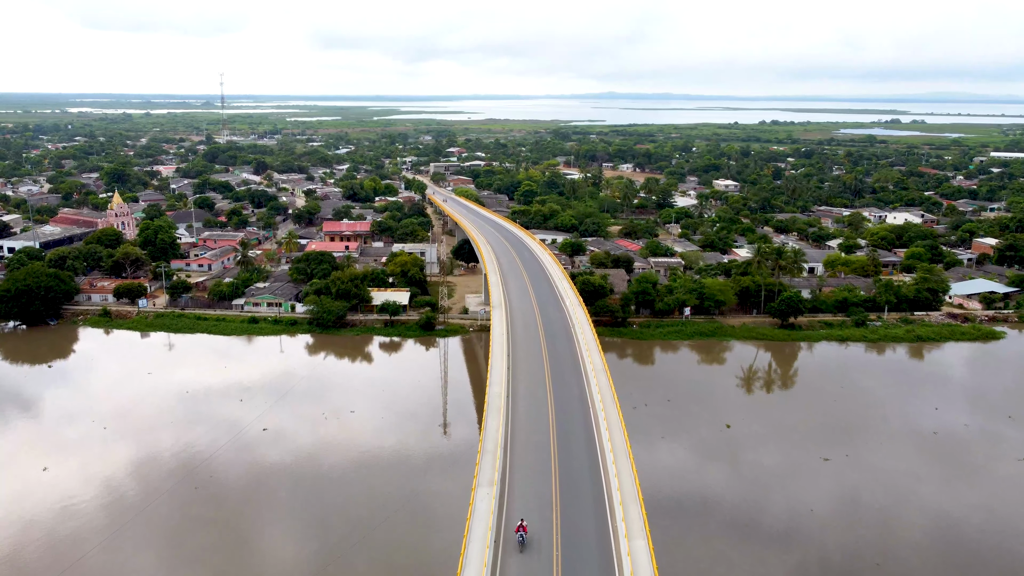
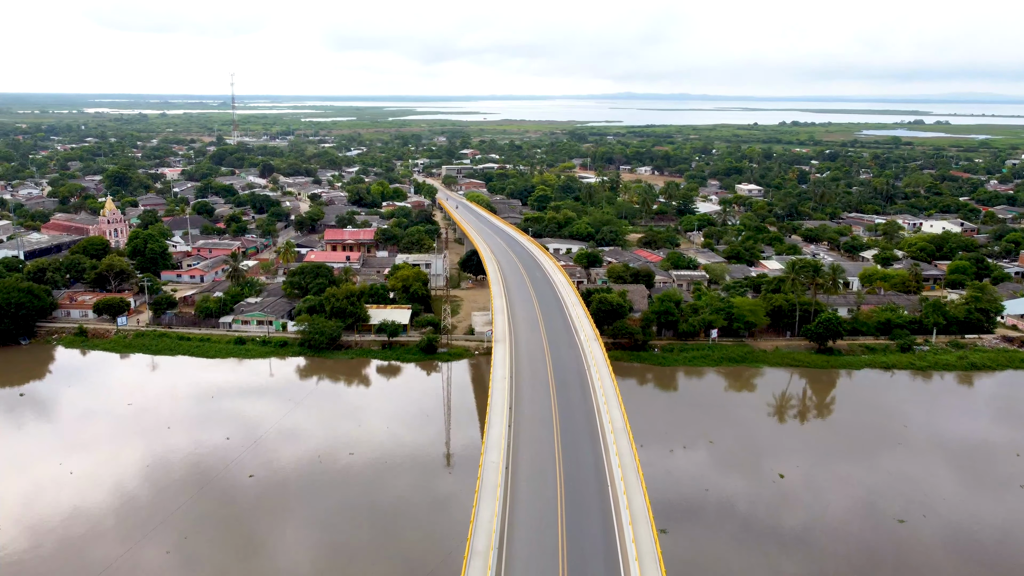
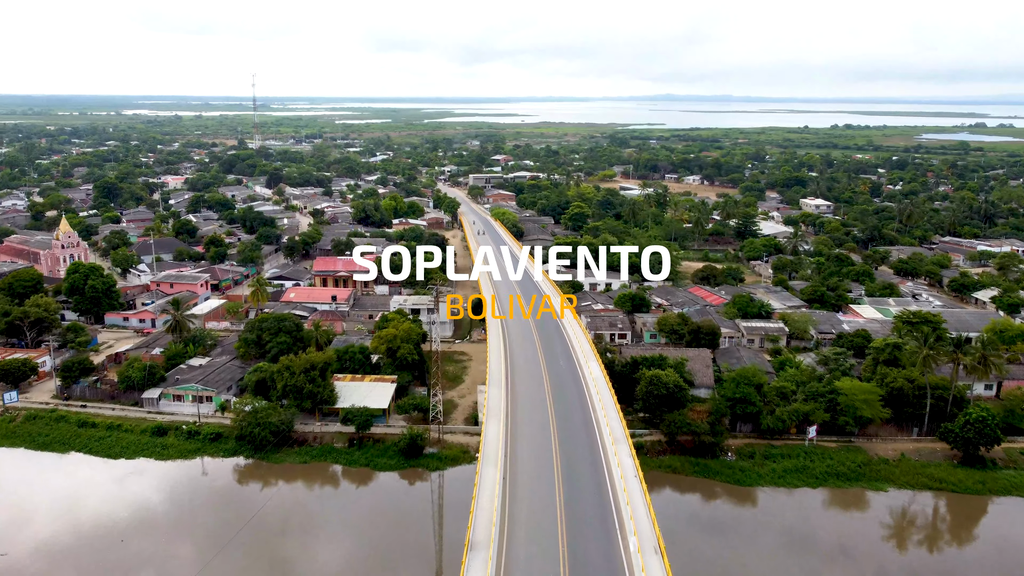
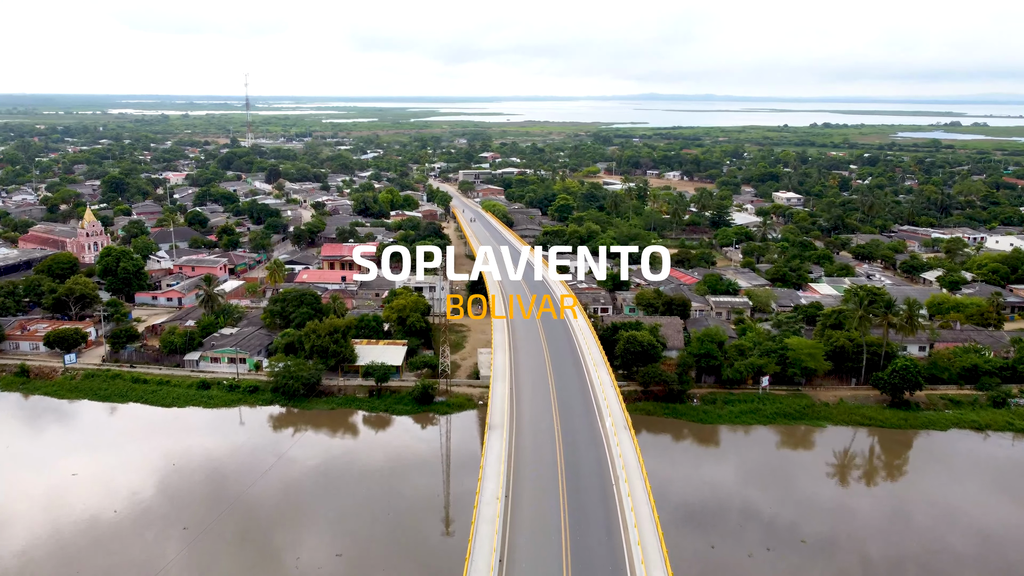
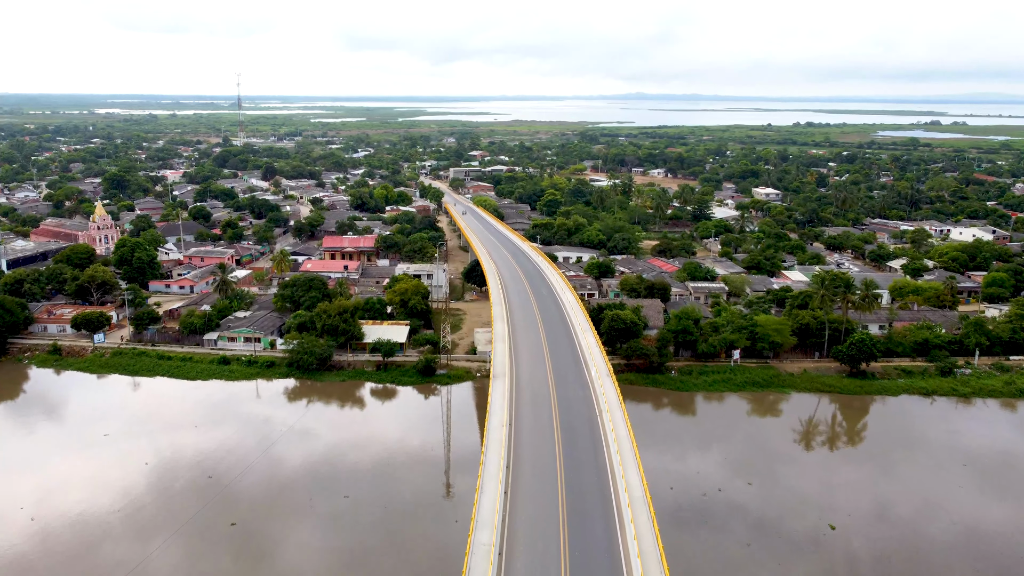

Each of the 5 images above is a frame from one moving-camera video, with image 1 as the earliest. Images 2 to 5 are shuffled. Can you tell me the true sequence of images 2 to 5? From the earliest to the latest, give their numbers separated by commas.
2, 5, 4, 3
